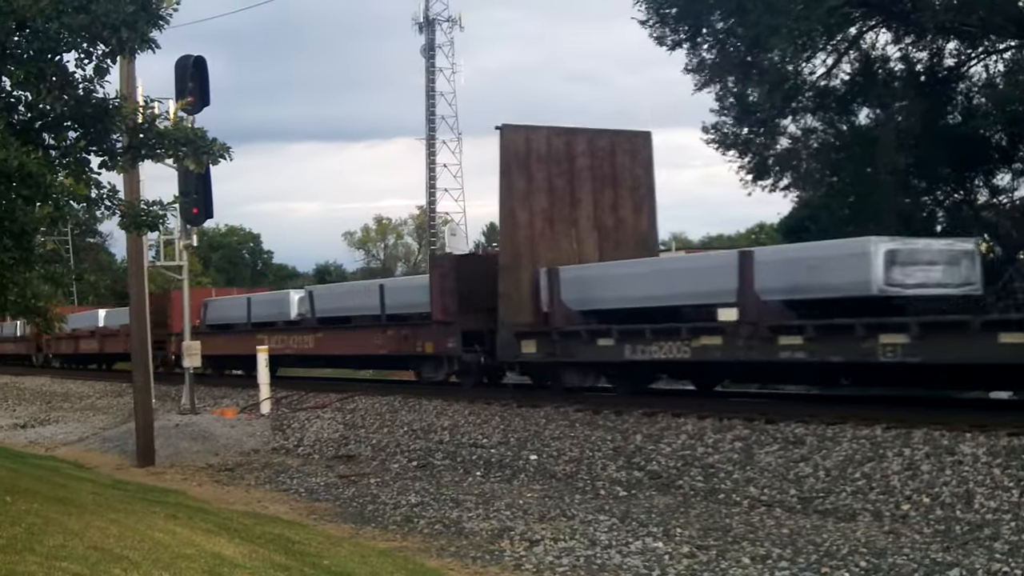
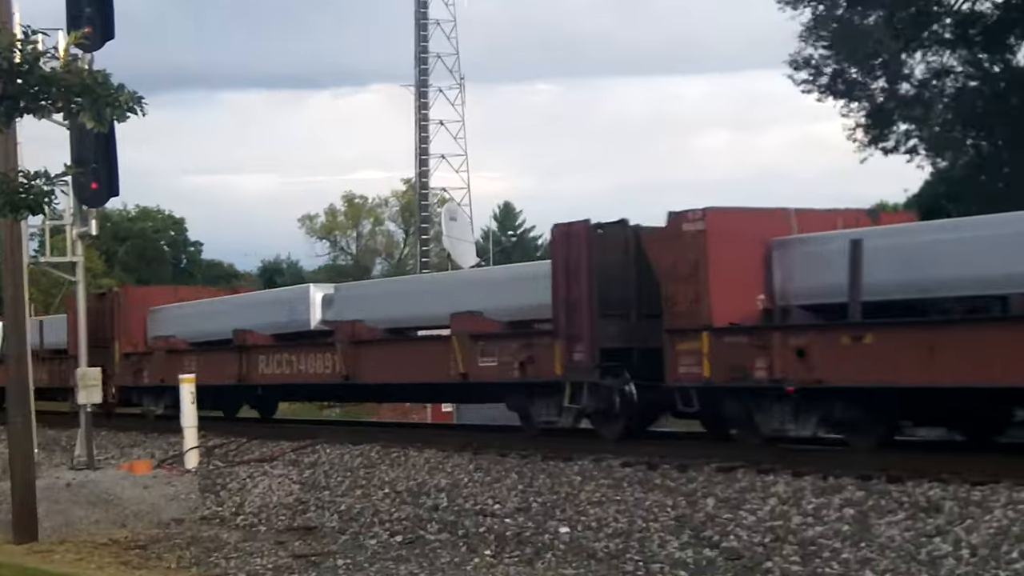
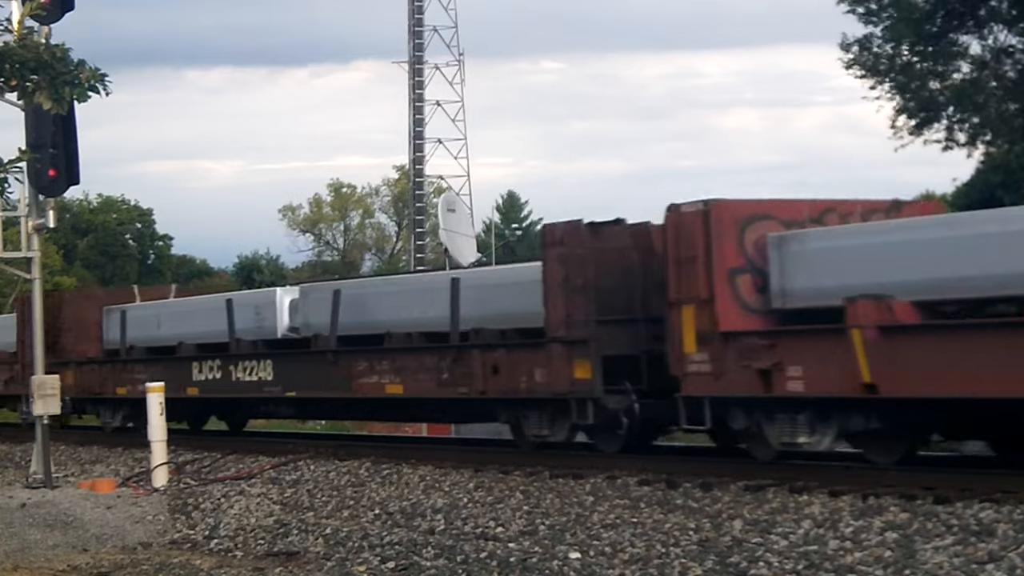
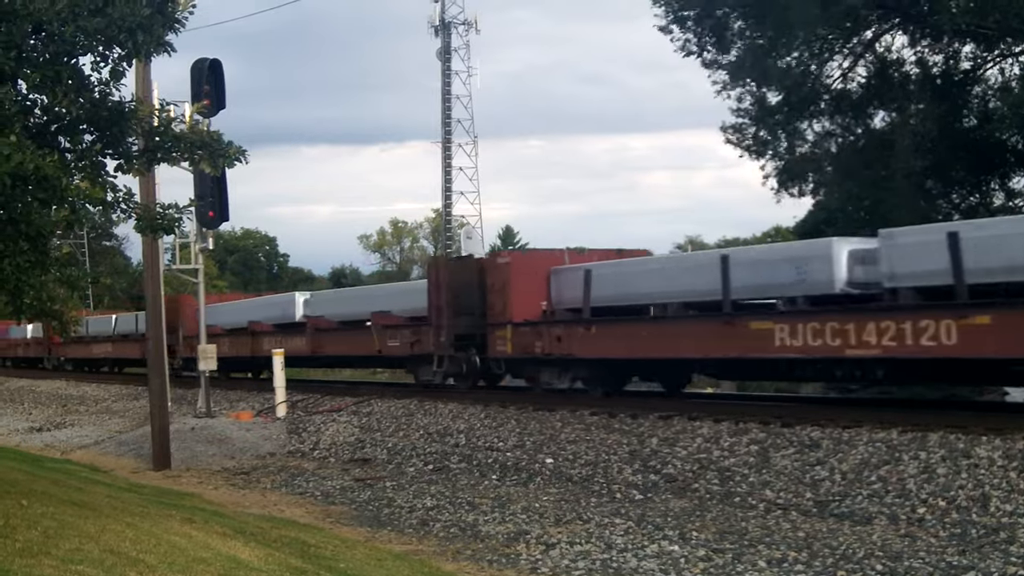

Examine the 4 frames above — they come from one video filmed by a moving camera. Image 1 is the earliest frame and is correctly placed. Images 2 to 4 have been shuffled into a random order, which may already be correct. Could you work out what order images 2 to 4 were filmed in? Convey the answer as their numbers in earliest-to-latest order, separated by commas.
4, 2, 3
